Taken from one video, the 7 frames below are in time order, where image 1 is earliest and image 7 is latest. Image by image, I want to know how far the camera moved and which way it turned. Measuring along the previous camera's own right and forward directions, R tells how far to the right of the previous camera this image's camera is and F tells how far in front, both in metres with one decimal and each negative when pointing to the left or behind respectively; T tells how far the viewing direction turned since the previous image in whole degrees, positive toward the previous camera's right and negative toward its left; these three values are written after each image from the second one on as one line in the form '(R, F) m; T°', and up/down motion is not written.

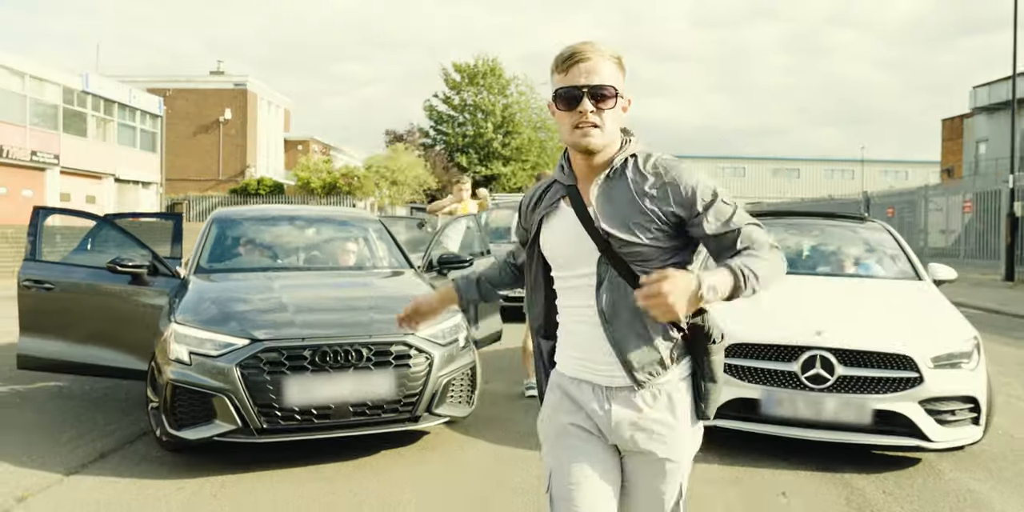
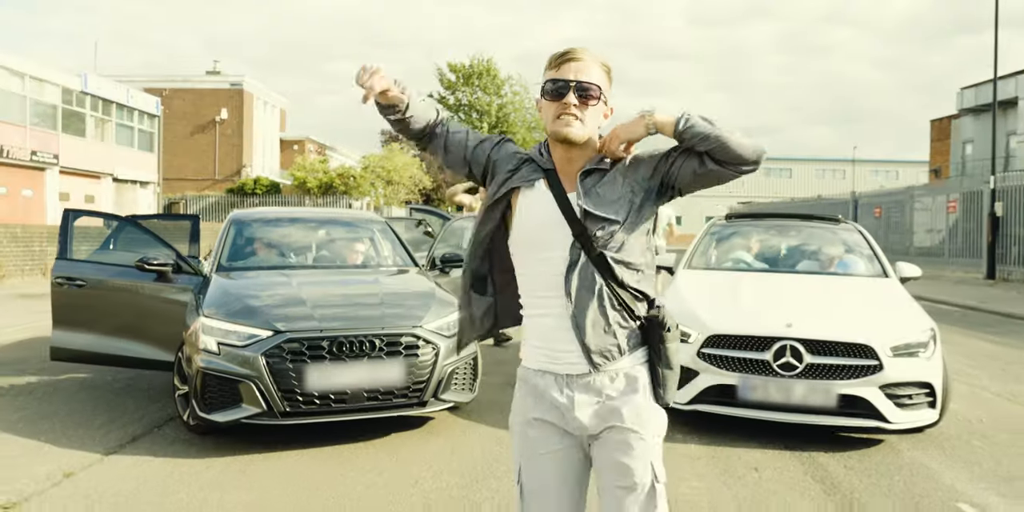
(0.0, -0.4) m; 0°
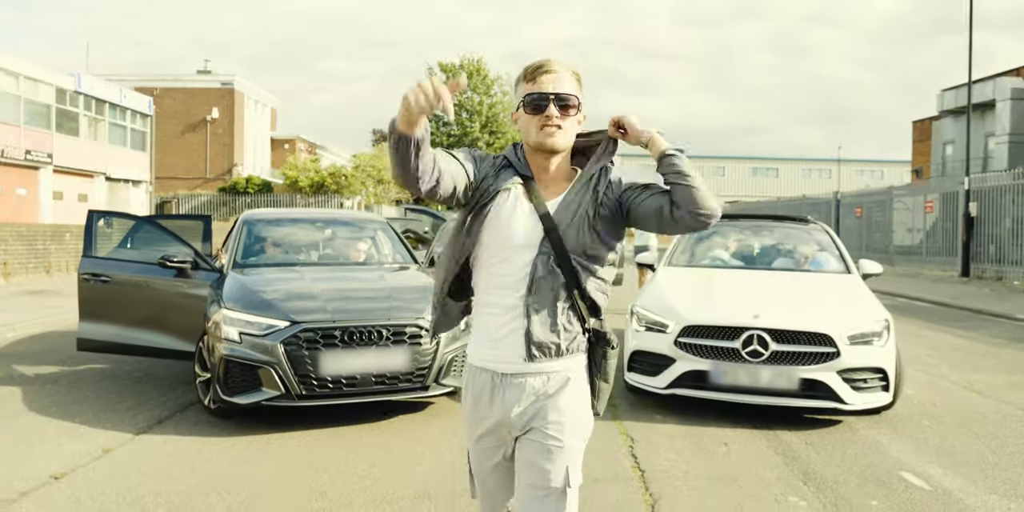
(0.0, -0.5) m; +1°
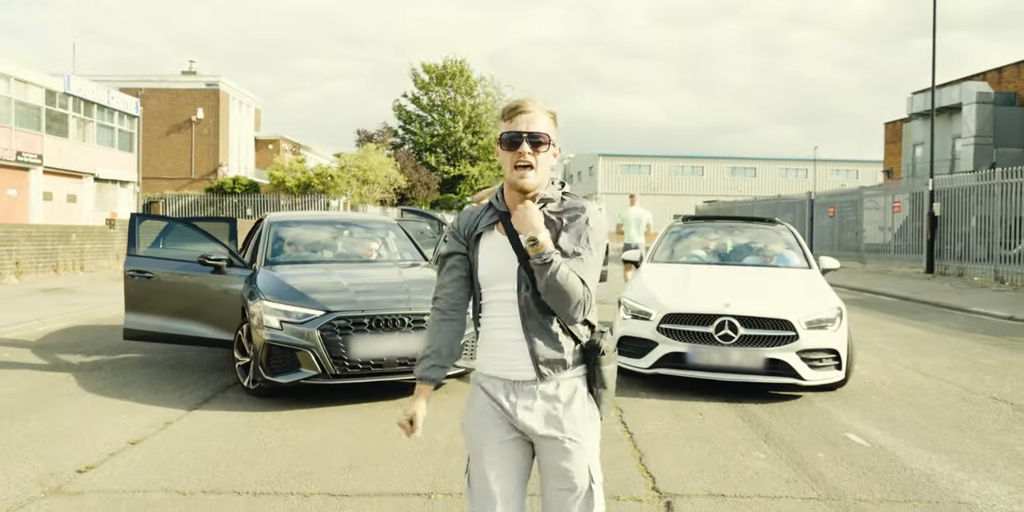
(-0.2, -0.8) m; +1°
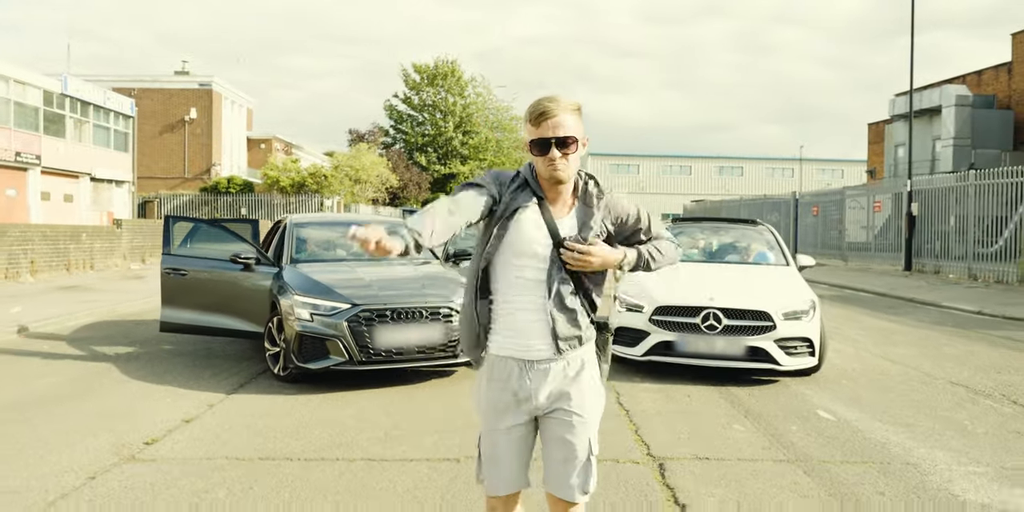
(-0.2, -0.7) m; +1°
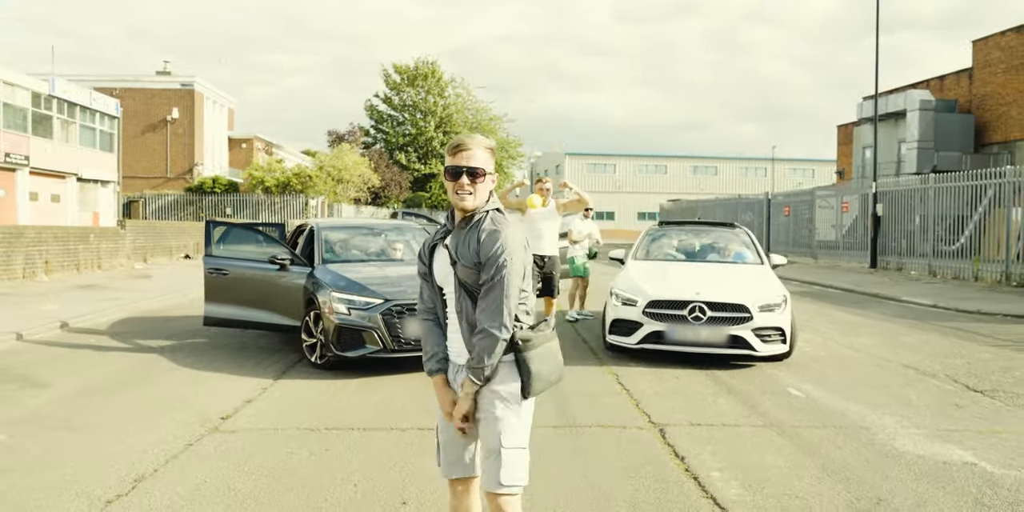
(-0.4, -1.0) m; +2°
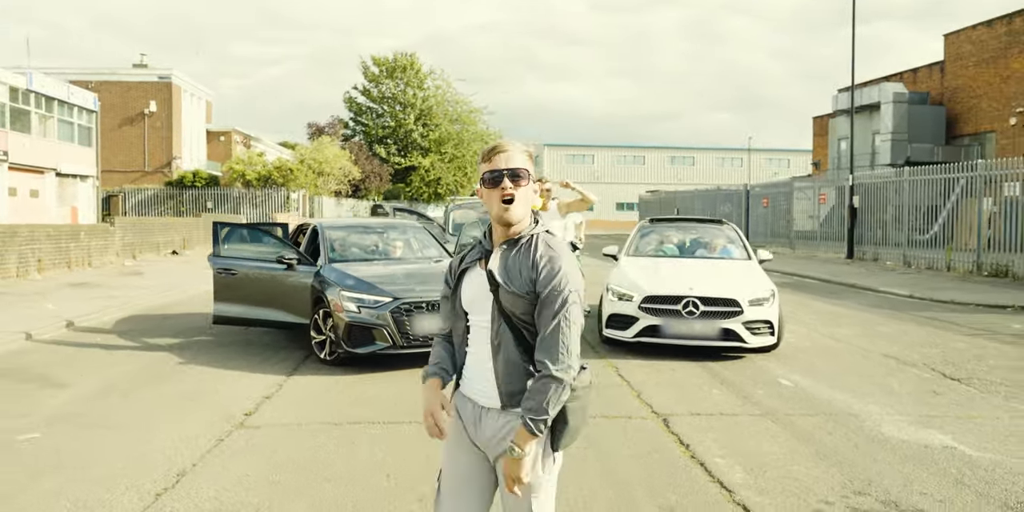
(-0.3, -0.3) m; +2°
